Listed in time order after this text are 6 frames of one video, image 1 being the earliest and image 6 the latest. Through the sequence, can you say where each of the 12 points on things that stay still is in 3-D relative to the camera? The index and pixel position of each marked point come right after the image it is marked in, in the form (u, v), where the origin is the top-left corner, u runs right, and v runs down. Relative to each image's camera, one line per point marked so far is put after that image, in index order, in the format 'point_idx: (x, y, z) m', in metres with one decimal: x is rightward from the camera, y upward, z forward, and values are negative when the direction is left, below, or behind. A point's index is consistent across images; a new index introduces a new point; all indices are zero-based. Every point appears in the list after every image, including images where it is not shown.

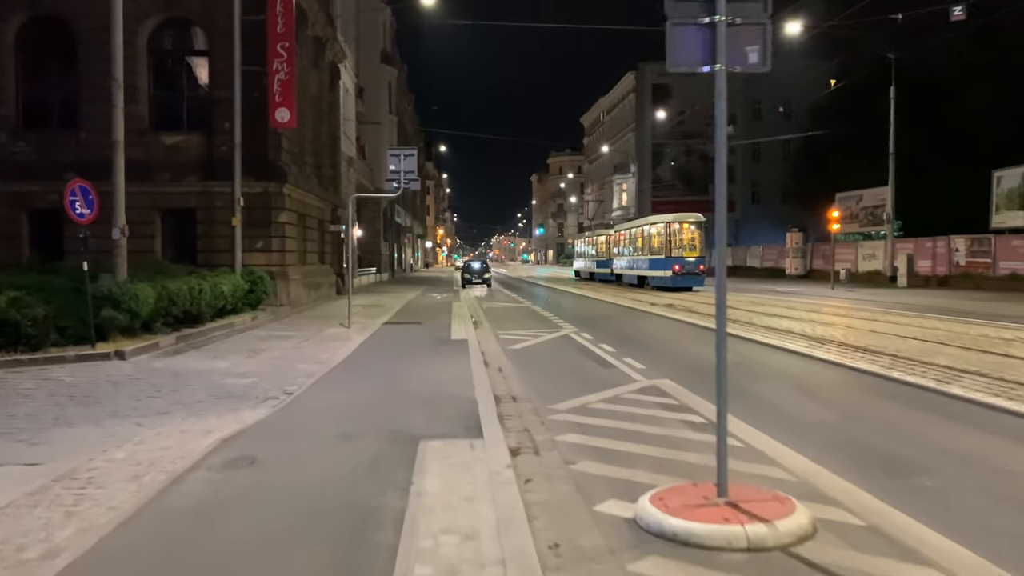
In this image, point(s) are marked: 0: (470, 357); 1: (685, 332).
0: (-0.8, -1.3, +14.5) m
1: (+4.1, -1.1, +19.3) m
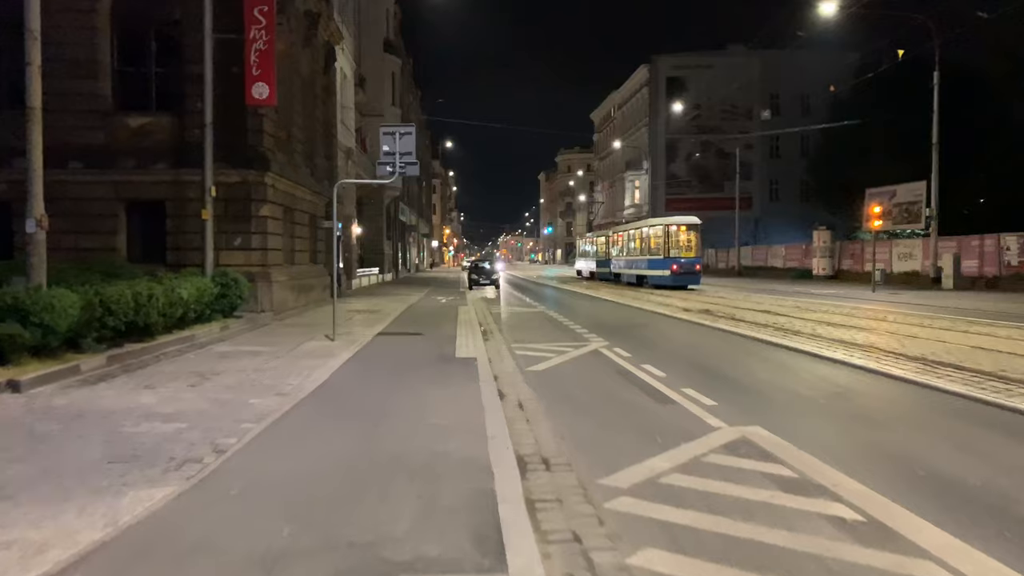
0: (-0.5, -1.4, +11.3) m
1: (+4.4, -1.2, +16.0) m
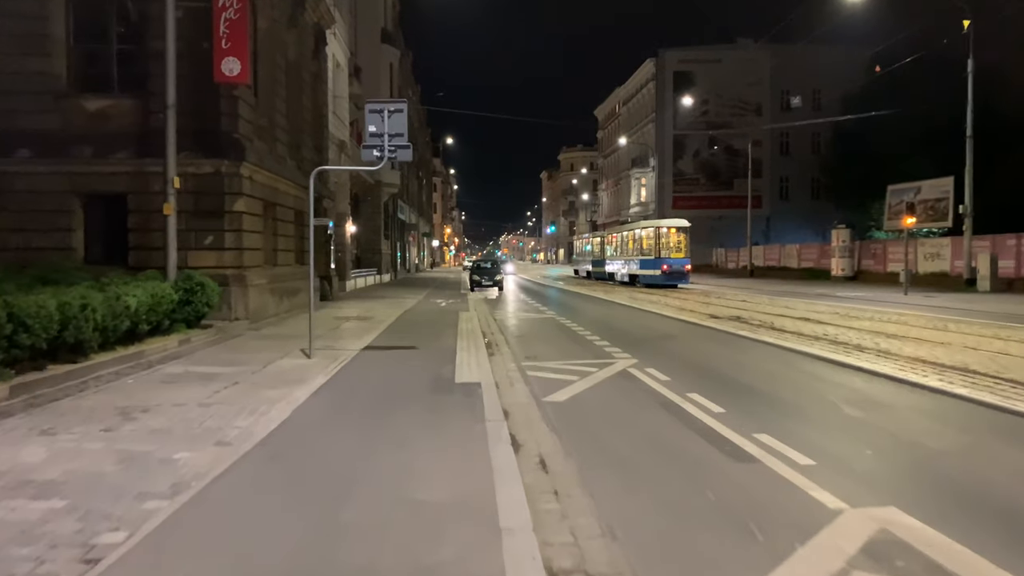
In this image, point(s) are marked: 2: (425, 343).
0: (-0.3, -1.5, +8.8) m
1: (+4.6, -1.3, +13.5) m
2: (-1.8, -1.2, +15.8) m
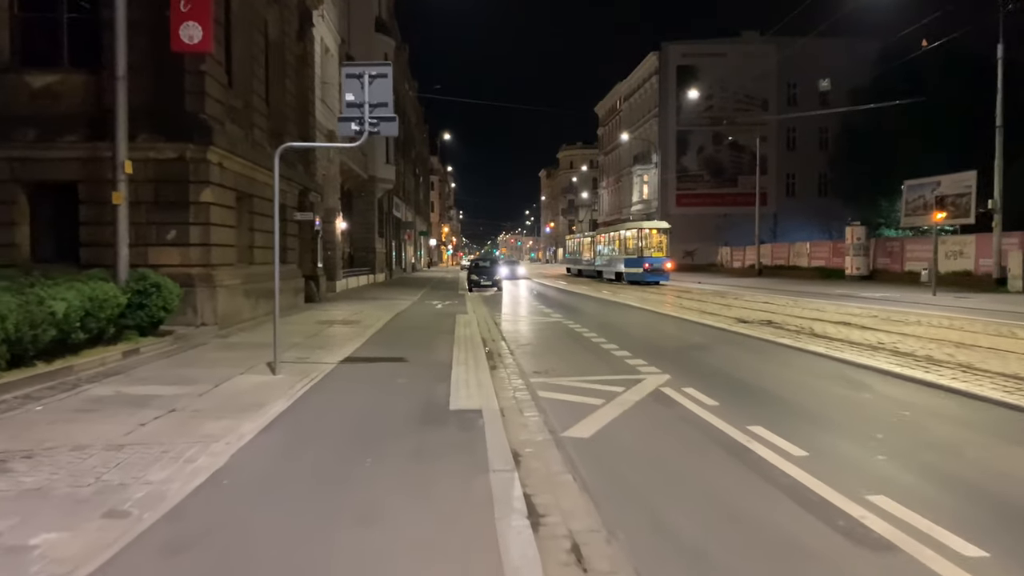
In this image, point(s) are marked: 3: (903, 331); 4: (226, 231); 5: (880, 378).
0: (-0.2, -1.6, +6.5) m
1: (+4.7, -1.4, +11.2) m
2: (-1.7, -1.2, +13.5) m
3: (+8.3, -0.9, +16.1) m
4: (-6.8, +1.3, +18.2) m
5: (+5.4, -1.3, +11.2) m
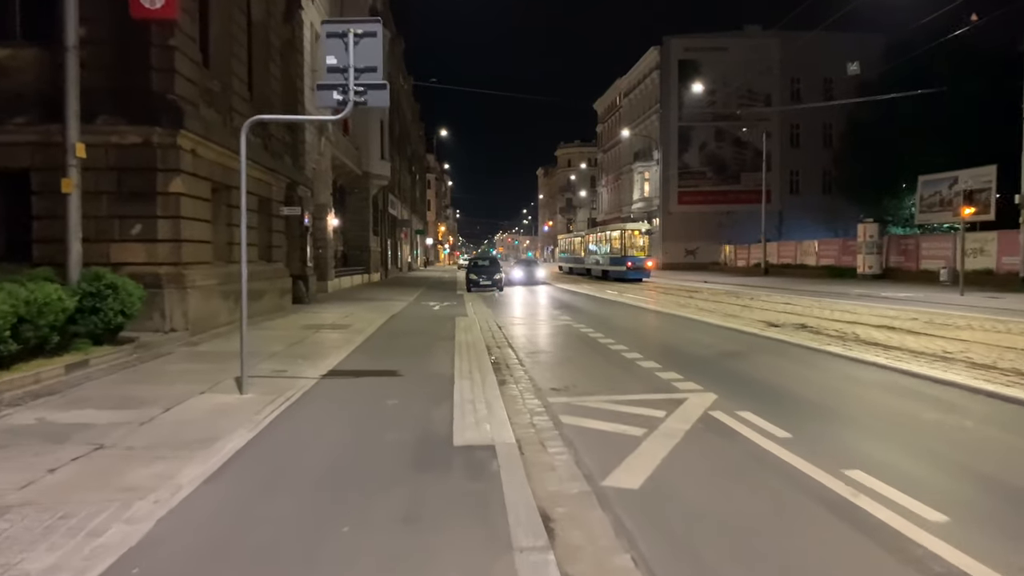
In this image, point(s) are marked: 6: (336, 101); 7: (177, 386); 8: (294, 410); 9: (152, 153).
0: (0.0, -1.6, +4.7) m
1: (+4.9, -1.4, +9.4) m
2: (-1.6, -1.2, +11.7) m
3: (+8.5, -0.9, +14.3) m
4: (-6.7, +1.3, +16.3) m
5: (+5.6, -1.3, +9.4) m
6: (-2.1, +2.3, +9.4) m
7: (-4.4, -1.3, +9.9) m
8: (-2.5, -1.4, +8.6) m
9: (-7.1, +2.6, +14.9) m
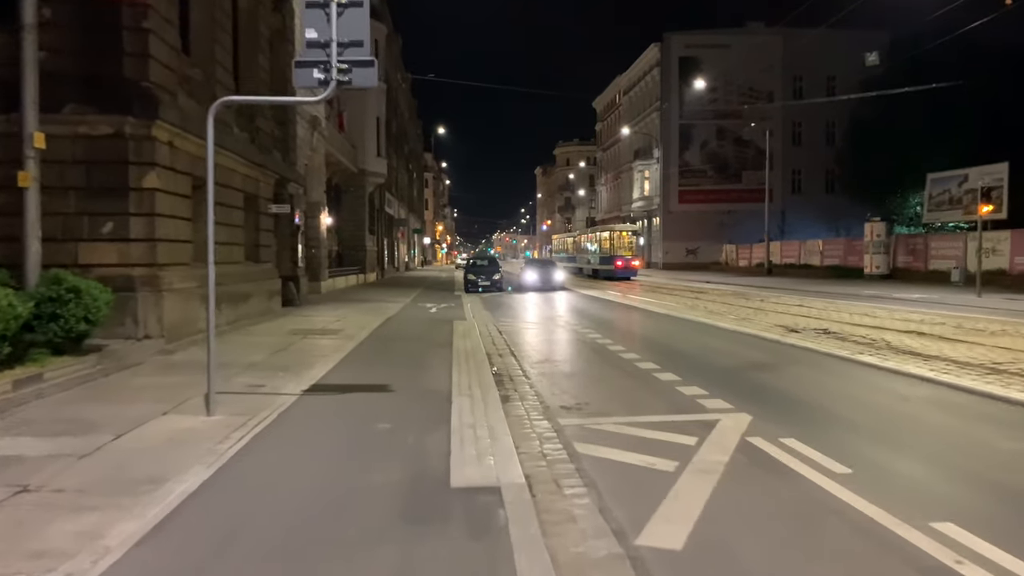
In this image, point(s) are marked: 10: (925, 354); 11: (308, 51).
0: (+0.1, -1.7, +3.5) m
1: (+5.0, -1.4, +8.3) m
2: (-1.5, -1.3, +10.5) m
3: (+8.5, -1.0, +13.1) m
4: (-6.6, +1.3, +15.1) m
5: (+5.6, -1.4, +8.3) m
6: (-2.1, +2.2, +8.2) m
7: (-4.3, -1.3, +8.8) m
8: (-2.4, -1.4, +7.5) m
9: (-7.0, +2.6, +13.8) m
10: (+6.6, -1.1, +12.2) m
11: (-2.2, +2.5, +8.2) m
